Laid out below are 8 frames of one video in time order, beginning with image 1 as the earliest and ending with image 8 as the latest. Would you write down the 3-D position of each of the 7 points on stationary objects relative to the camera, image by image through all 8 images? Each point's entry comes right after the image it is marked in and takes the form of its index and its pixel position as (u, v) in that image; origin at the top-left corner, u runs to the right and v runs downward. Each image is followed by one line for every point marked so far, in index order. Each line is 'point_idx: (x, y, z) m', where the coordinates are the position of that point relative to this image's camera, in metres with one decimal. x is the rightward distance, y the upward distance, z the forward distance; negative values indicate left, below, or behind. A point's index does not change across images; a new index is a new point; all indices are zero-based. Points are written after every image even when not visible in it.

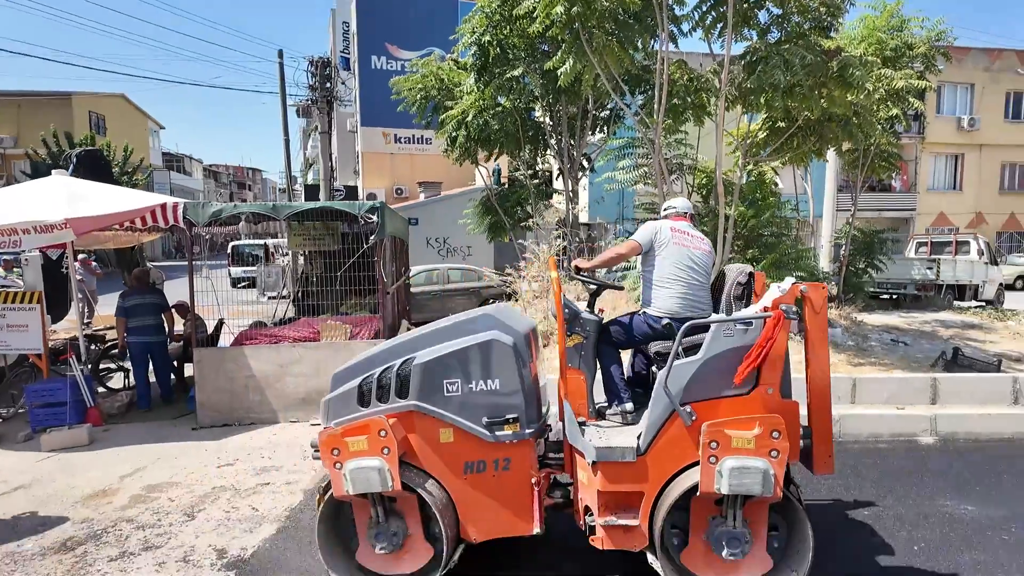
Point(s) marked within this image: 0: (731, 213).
0: (+3.3, +1.1, +9.0) m
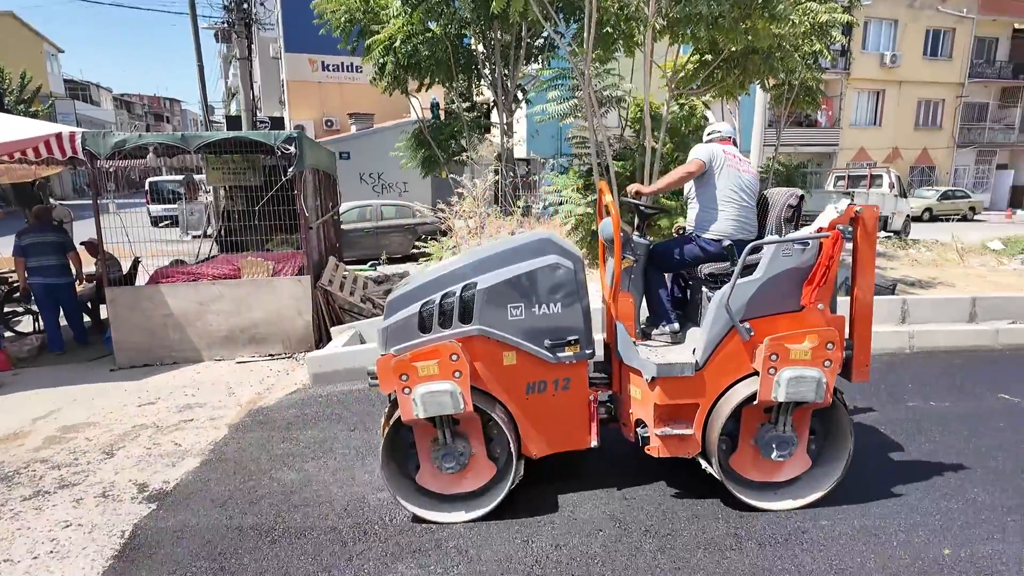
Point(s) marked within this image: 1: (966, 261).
0: (+2.2, +2.2, +9.2) m
1: (+8.1, +0.4, +10.8) m
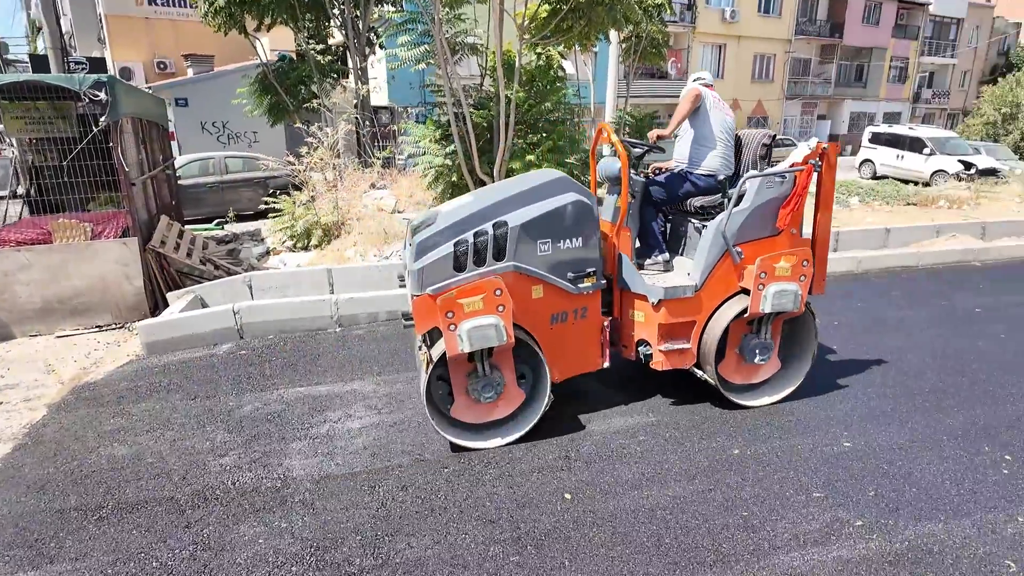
0: (0.0, +3.0, +9.3) m
1: (+5.5, +1.7, +12.2) m
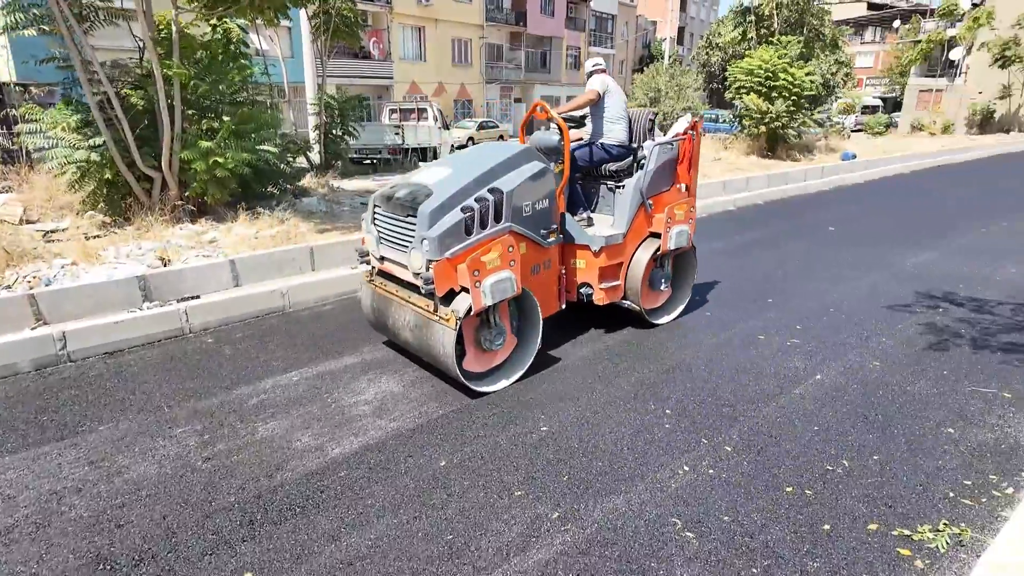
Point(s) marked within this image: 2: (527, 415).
0: (-4.4, +2.8, +7.9) m
1: (-0.5, +2.2, +12.8) m
2: (+0.1, -0.8, +3.6) m
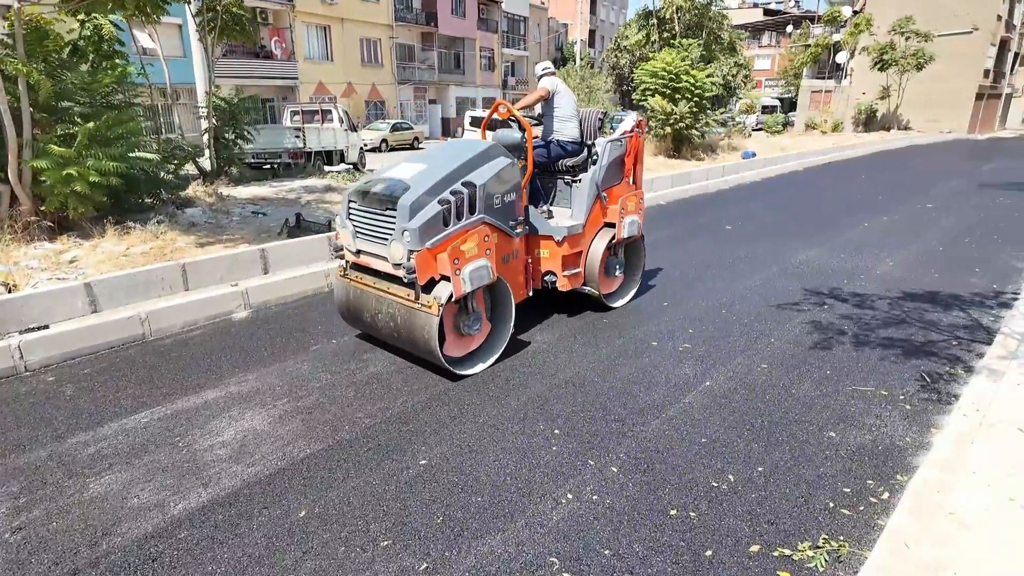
0: (-5.7, +2.5, +7.0) m
1: (-2.4, +2.0, +12.4) m
2: (-0.6, -0.9, +3.3) m
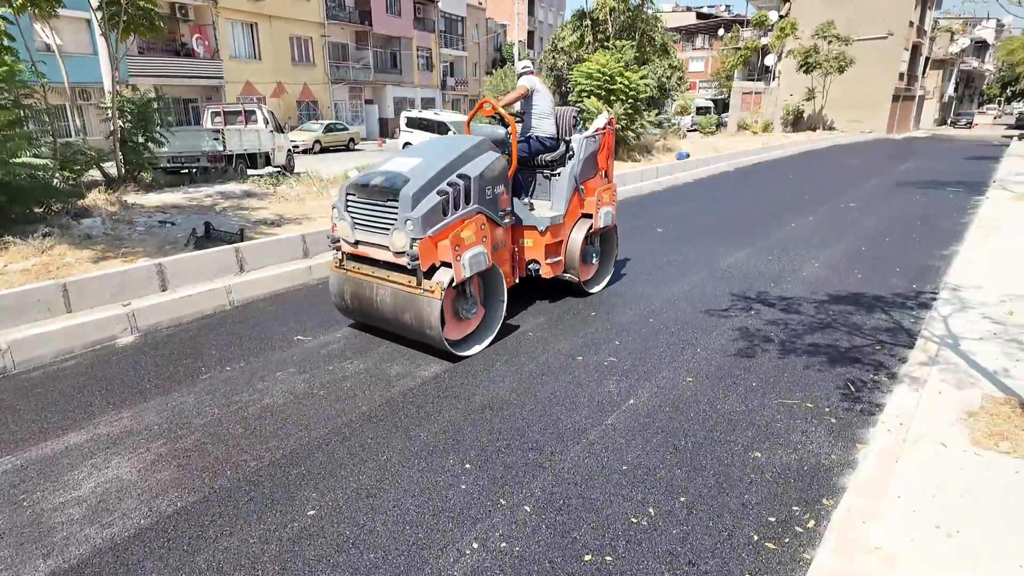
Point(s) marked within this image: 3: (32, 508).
0: (-6.6, +2.2, +6.1) m
1: (-3.8, +1.8, +11.8) m
2: (-1.1, -1.0, +2.9) m
3: (-2.3, -1.0, +2.8) m
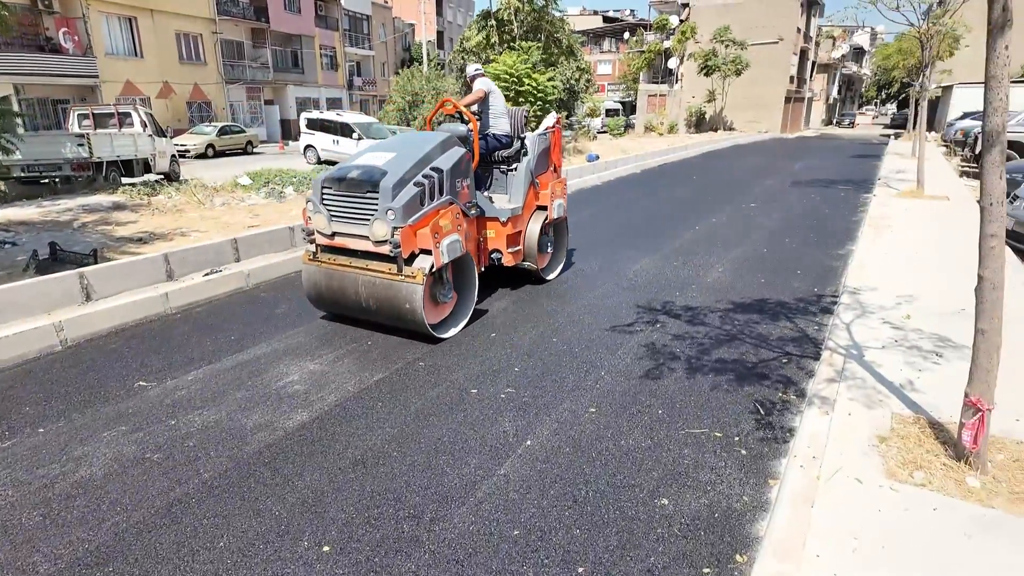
0: (-7.6, +1.8, +4.7) m
1: (-5.5, +1.5, +10.7) m
2: (-1.6, -1.2, +2.3) m
3: (-2.8, -1.3, +2.0) m
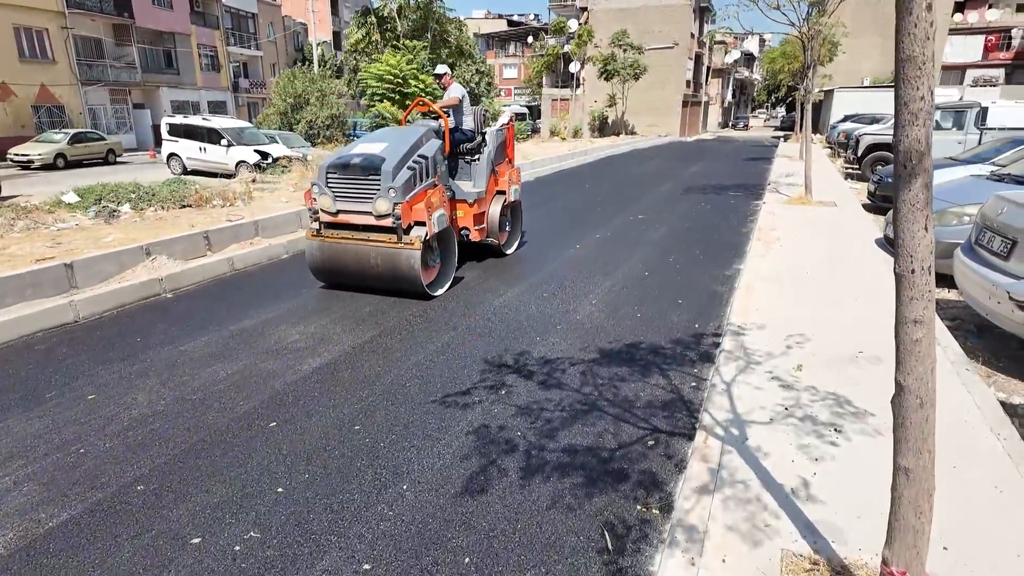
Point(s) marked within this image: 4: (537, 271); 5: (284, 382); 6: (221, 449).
0: (-8.8, +1.1, +2.5) m
1: (-7.6, +0.8, +8.7) m
2: (-2.4, -1.6, +0.8) m
3: (-3.5, -1.8, +0.4) m
4: (+0.2, +0.2, +6.4) m
5: (-1.5, -0.7, +3.8) m
6: (-1.6, -0.9, +3.0) m
